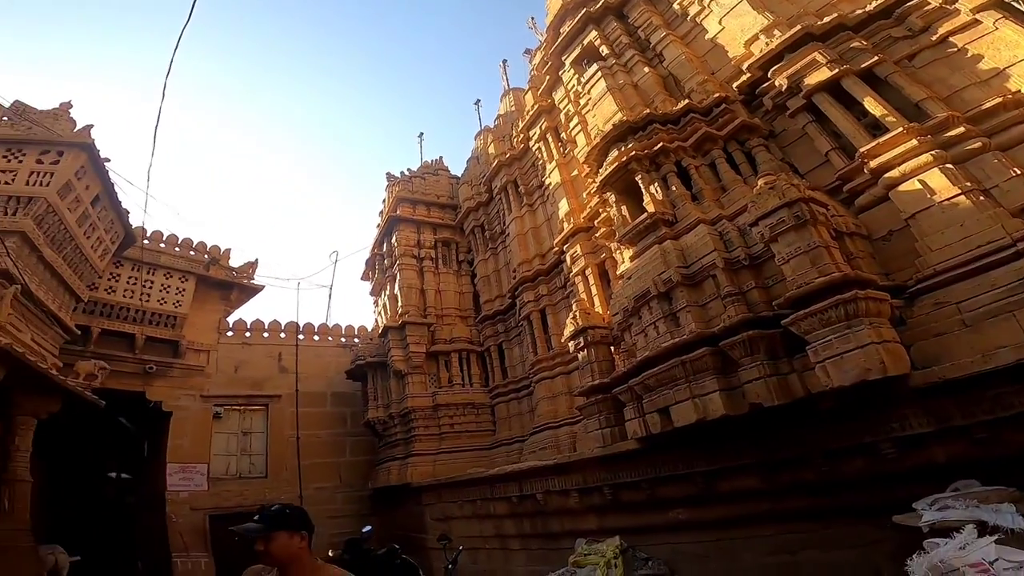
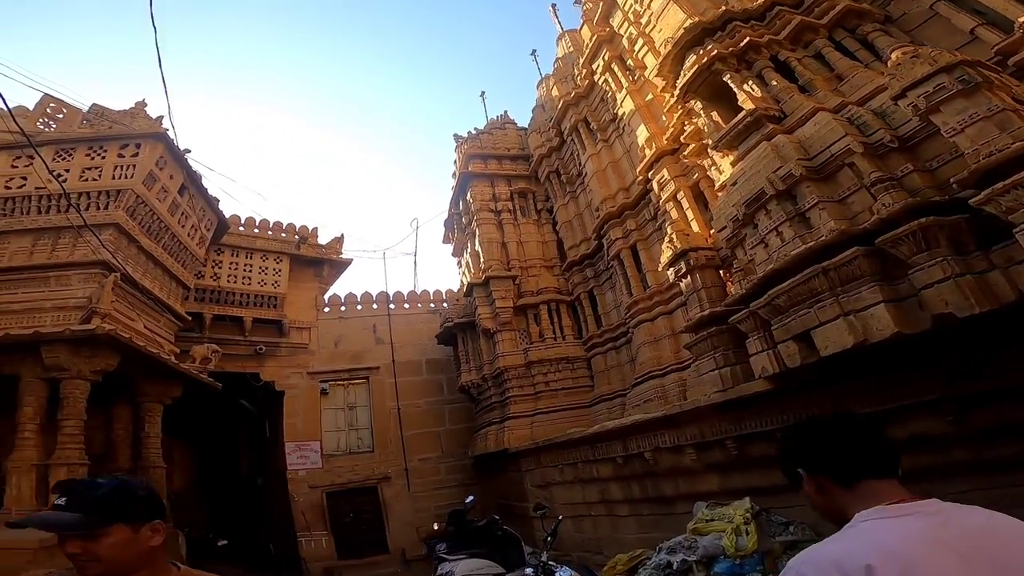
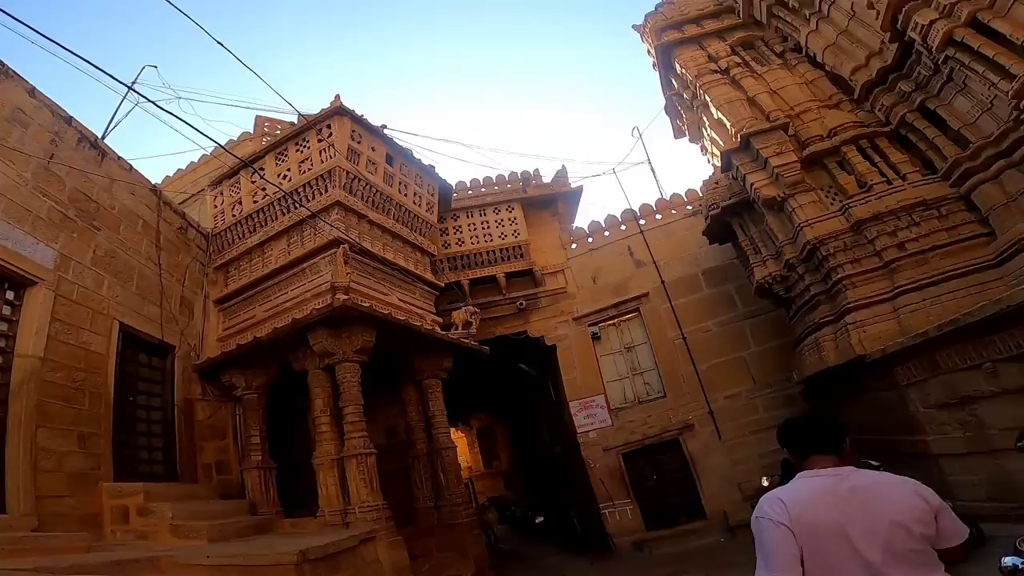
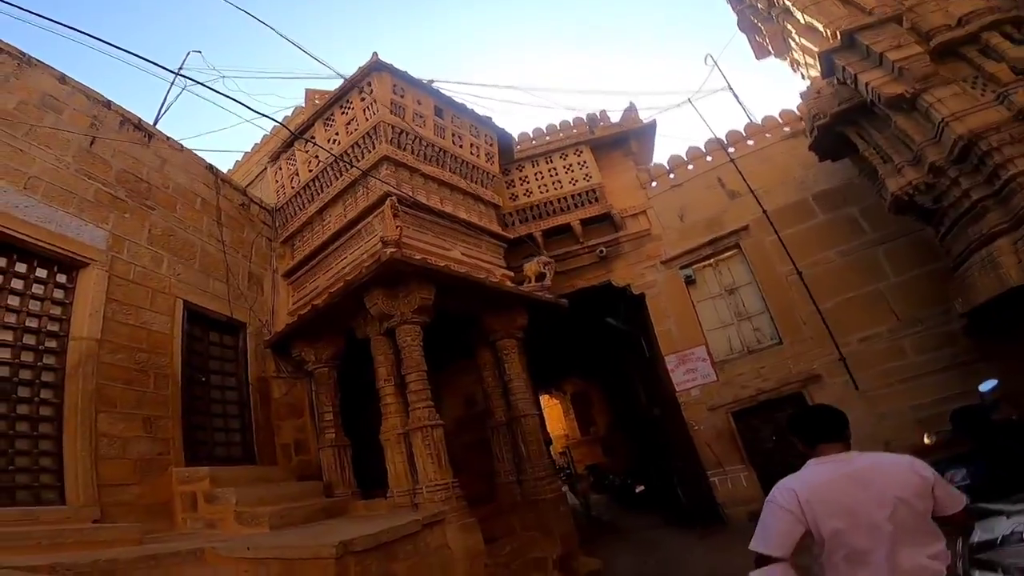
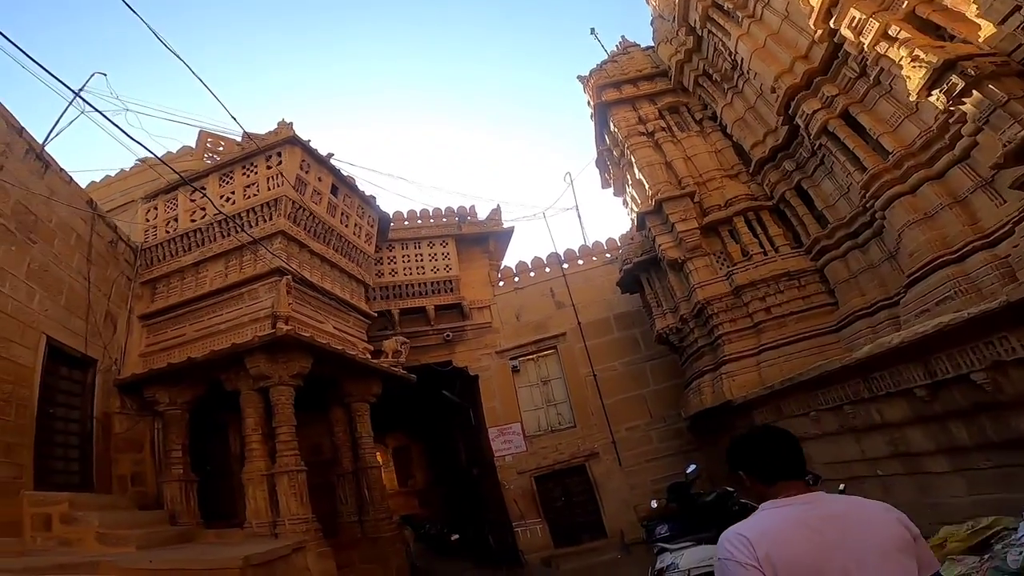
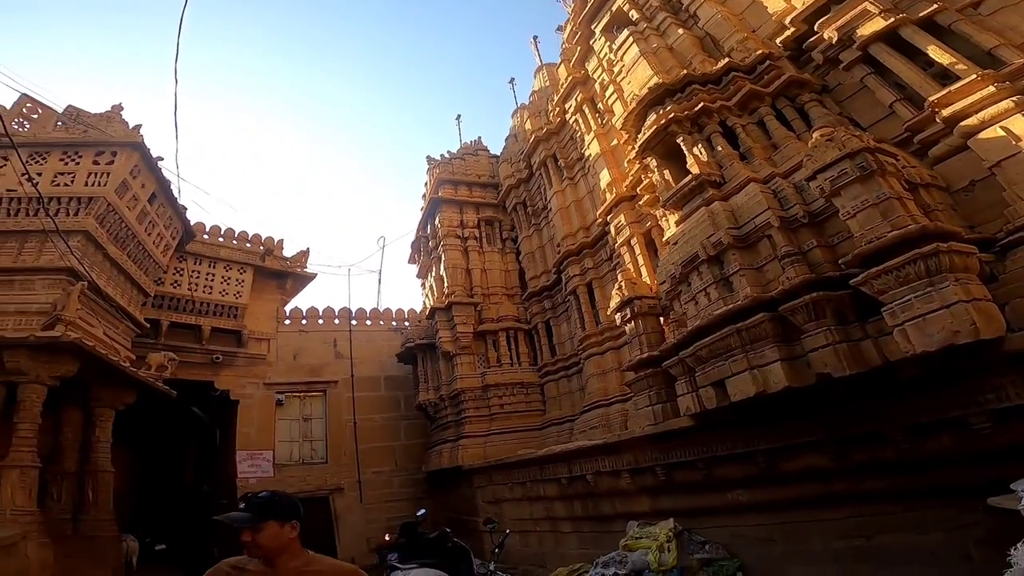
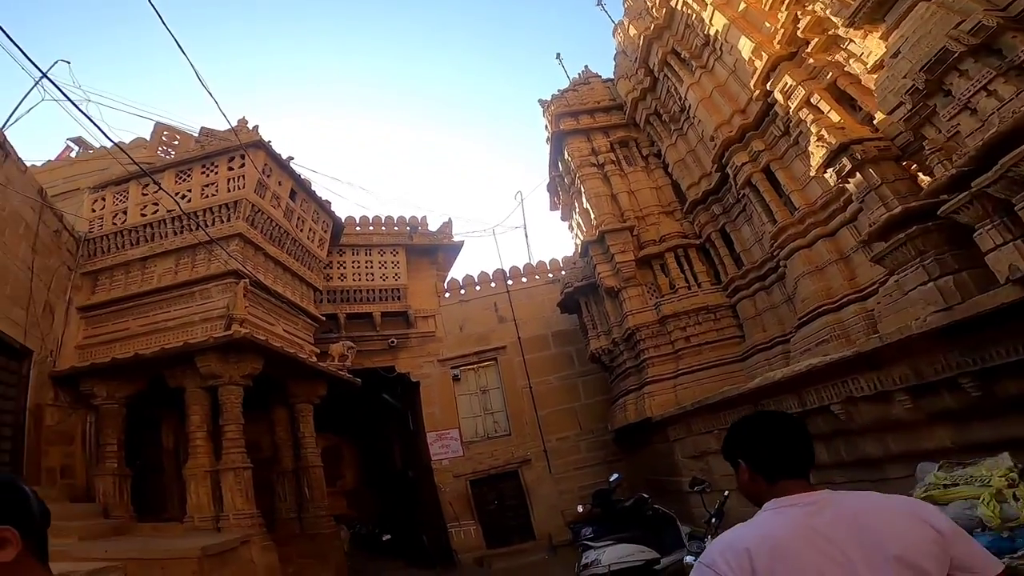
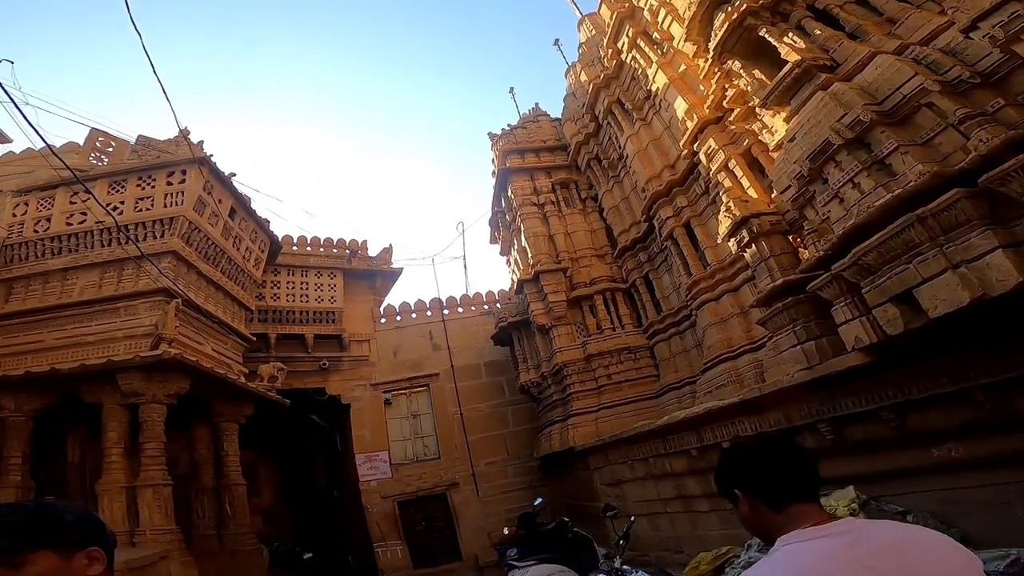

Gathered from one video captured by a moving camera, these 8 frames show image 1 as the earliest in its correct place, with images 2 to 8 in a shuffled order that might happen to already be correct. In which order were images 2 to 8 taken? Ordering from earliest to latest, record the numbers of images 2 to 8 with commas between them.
6, 2, 8, 7, 5, 3, 4
